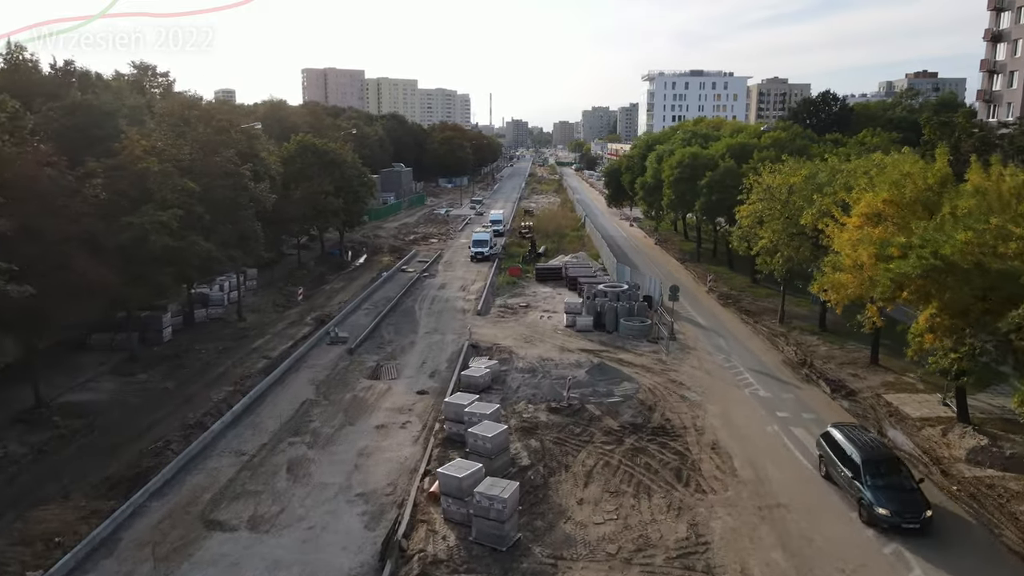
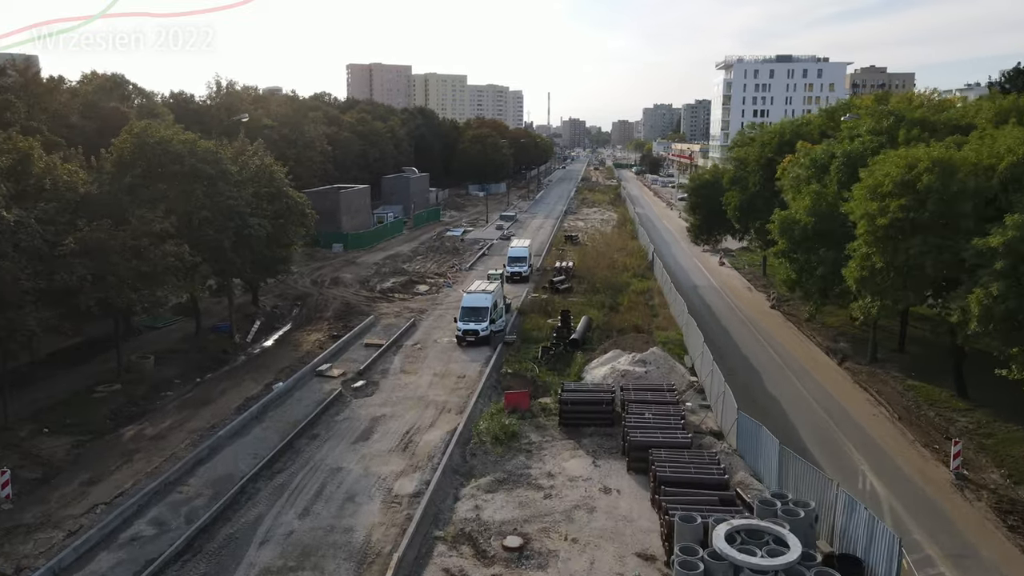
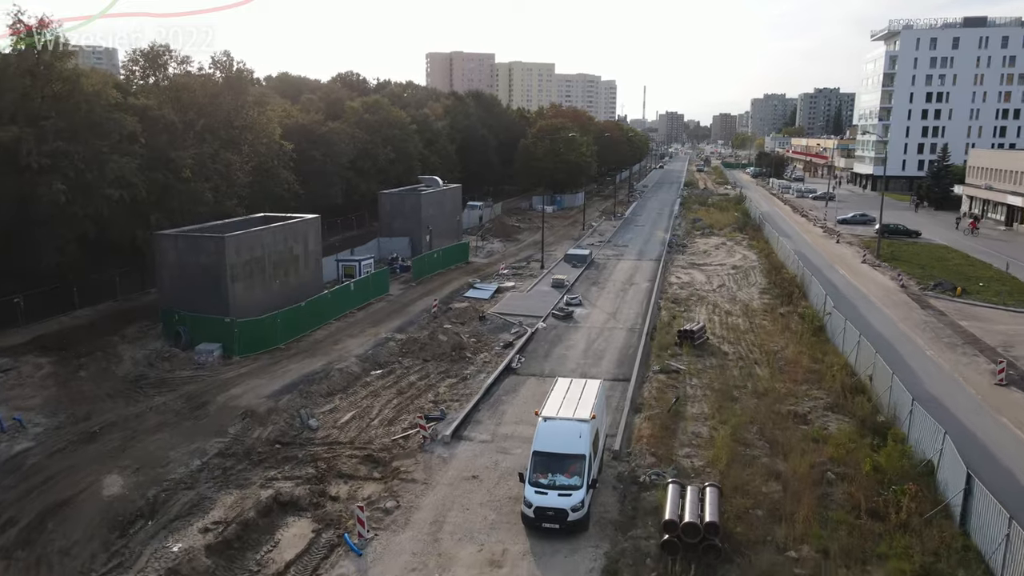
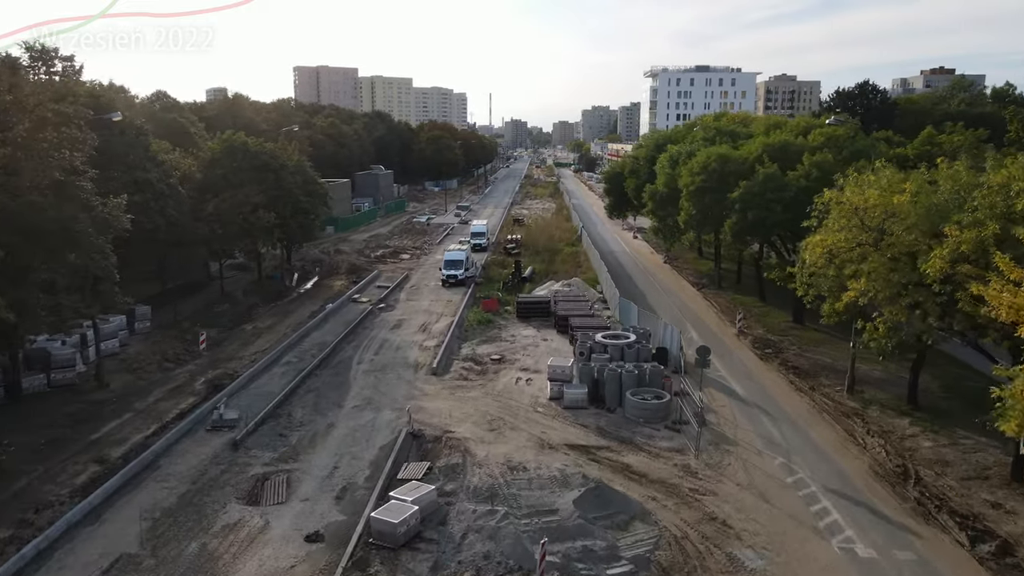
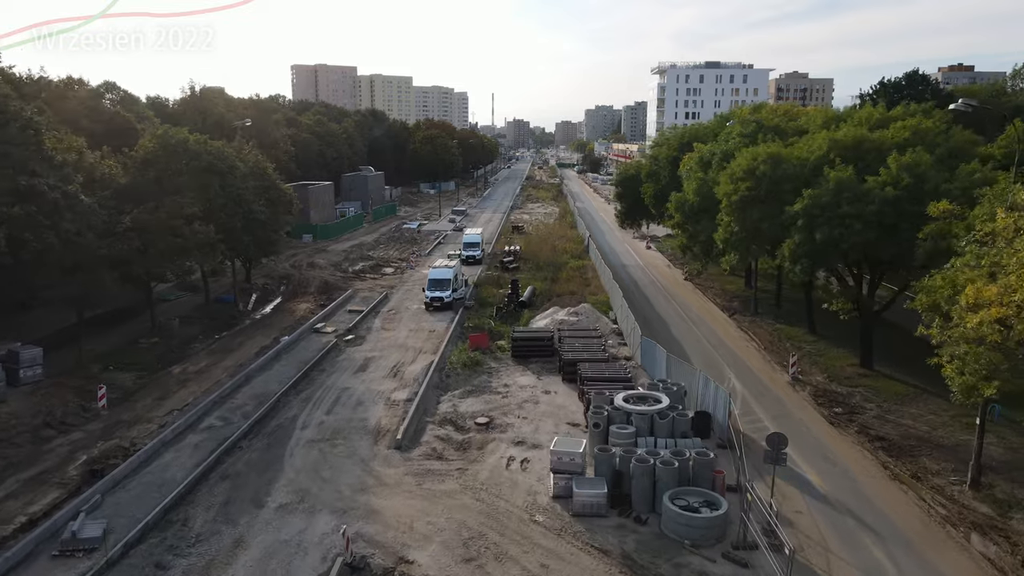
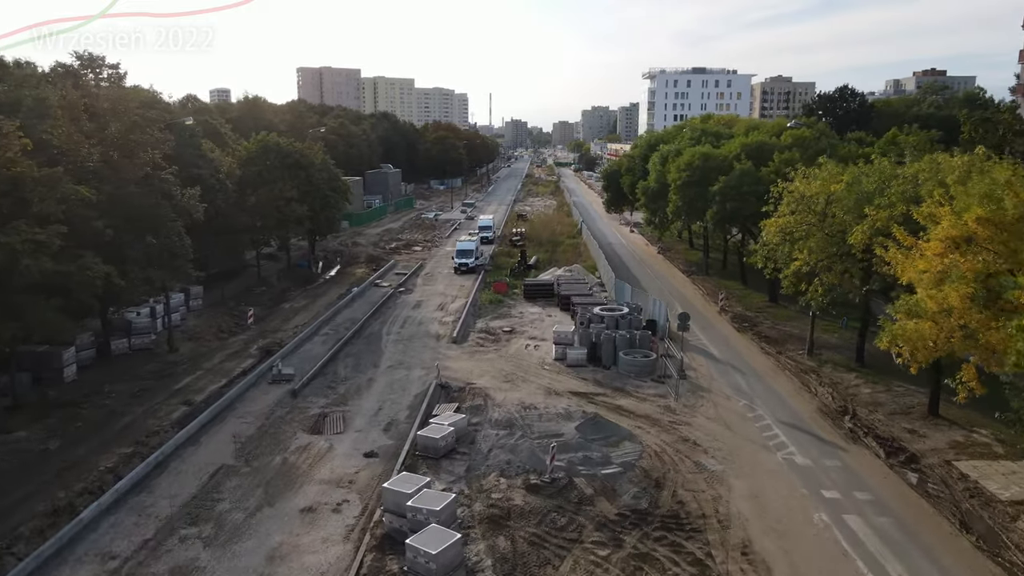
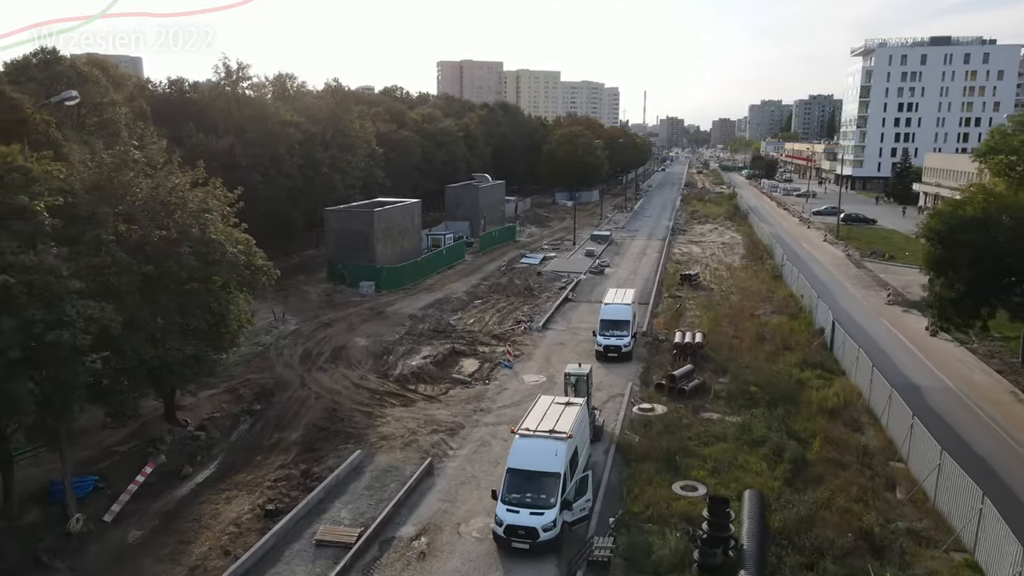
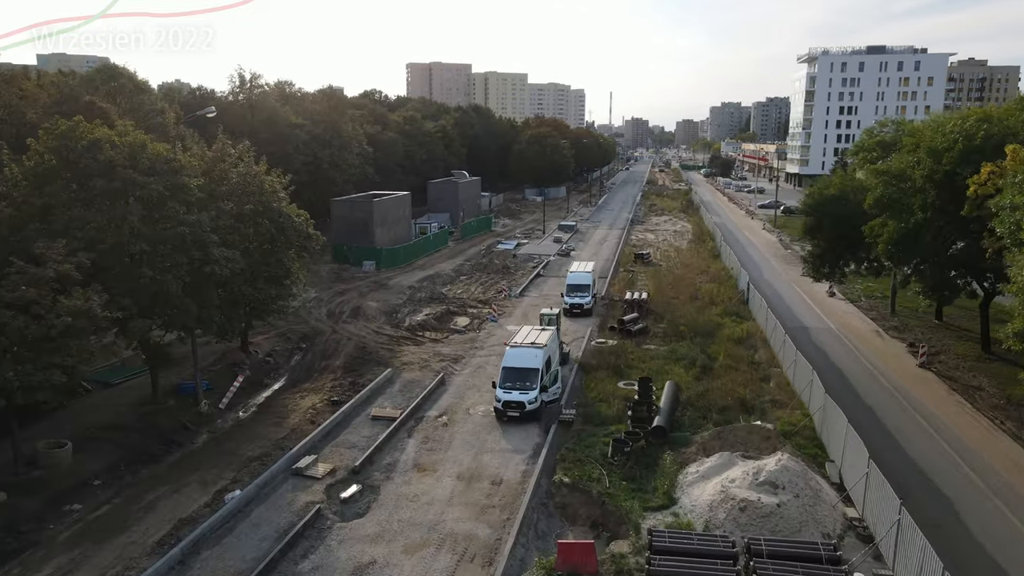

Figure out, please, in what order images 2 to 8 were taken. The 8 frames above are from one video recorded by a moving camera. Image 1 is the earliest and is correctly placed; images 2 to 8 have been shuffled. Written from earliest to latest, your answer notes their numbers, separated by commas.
6, 4, 5, 2, 8, 7, 3
